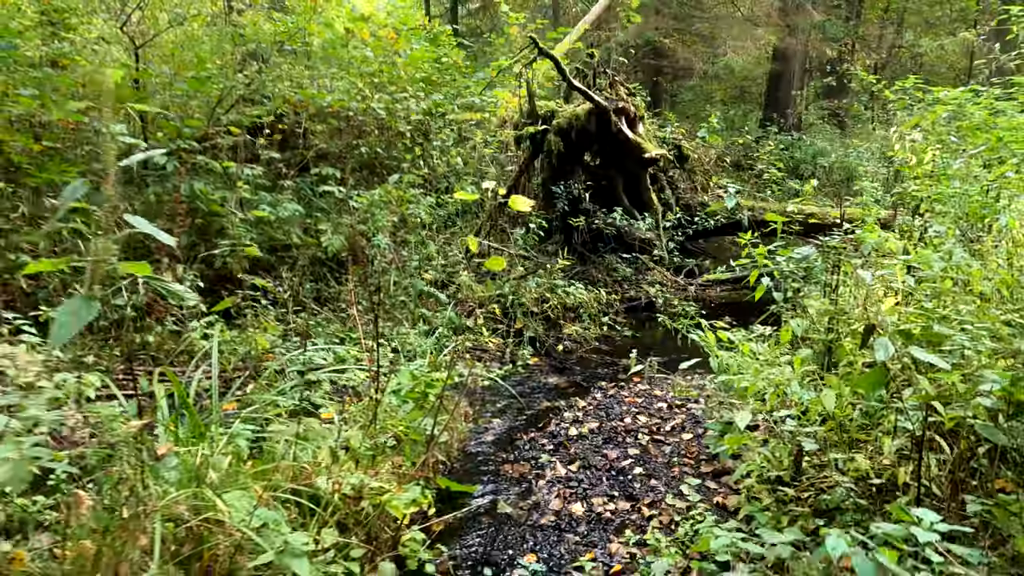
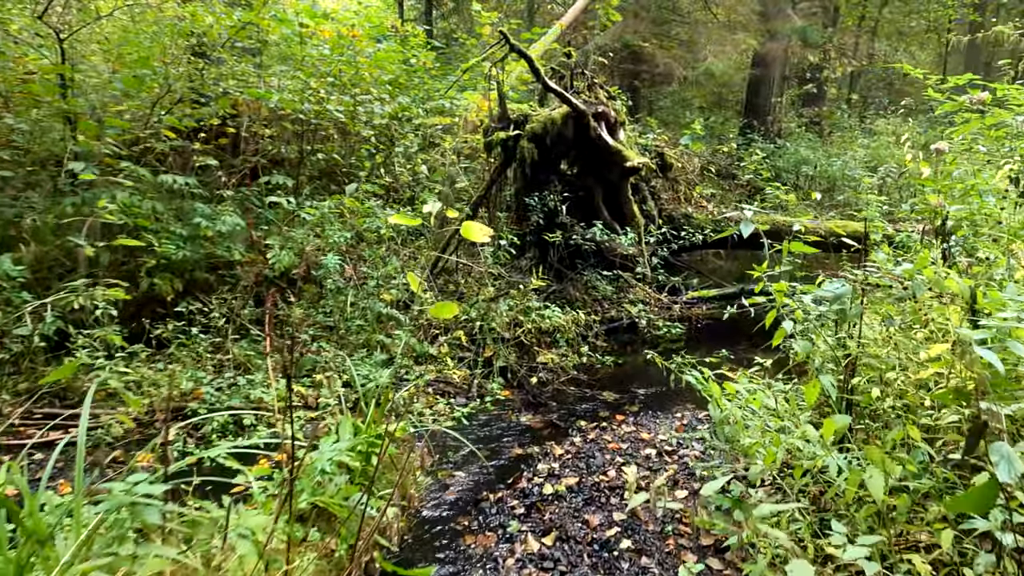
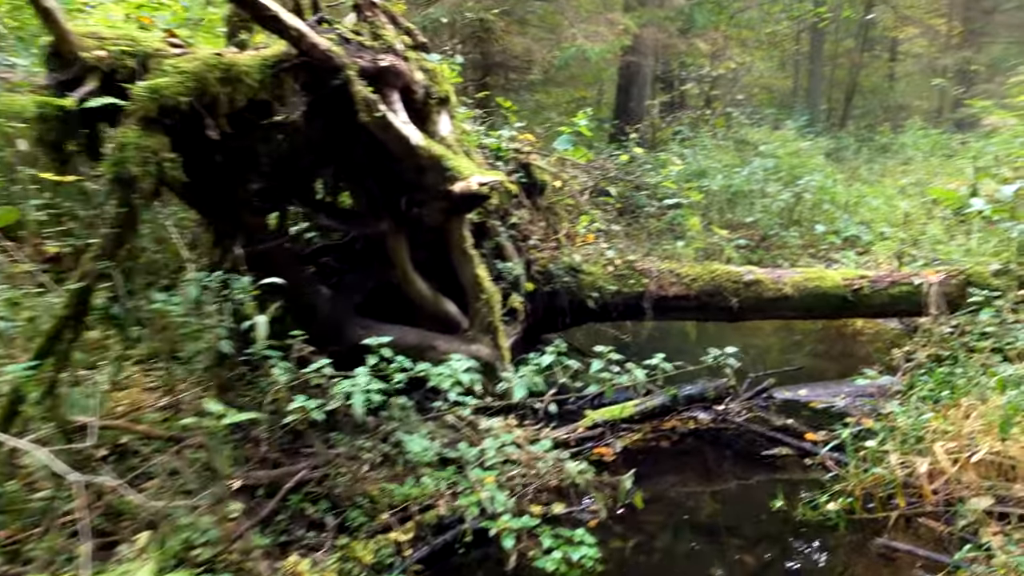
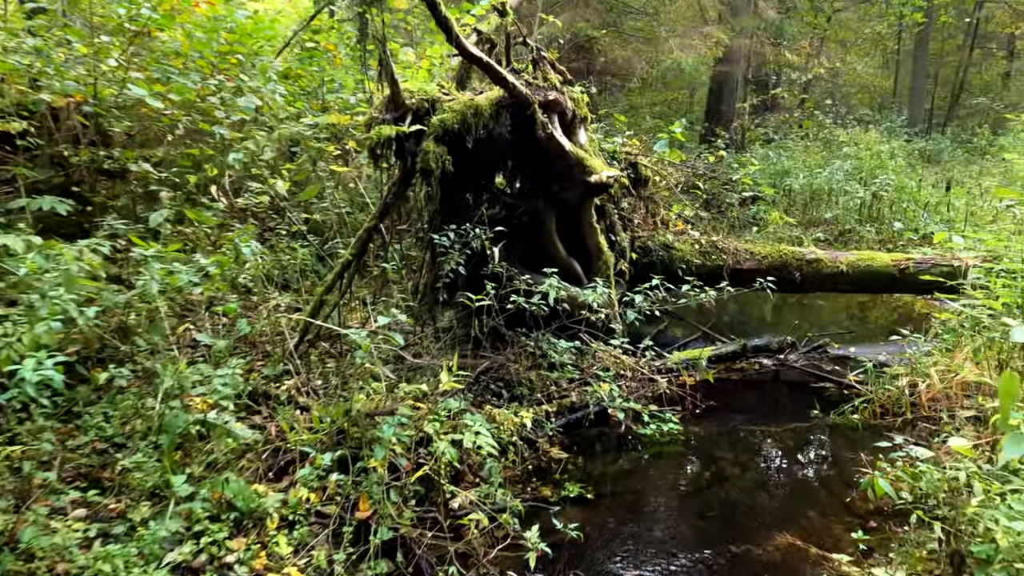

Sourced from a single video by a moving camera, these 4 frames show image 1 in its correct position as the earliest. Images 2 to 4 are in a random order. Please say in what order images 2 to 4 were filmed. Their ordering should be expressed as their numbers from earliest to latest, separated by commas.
2, 4, 3
